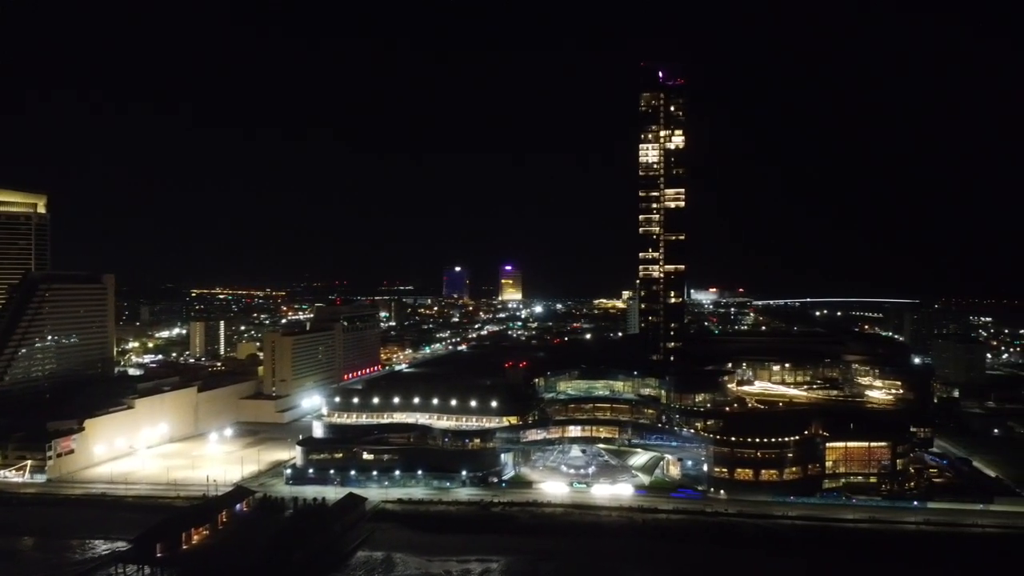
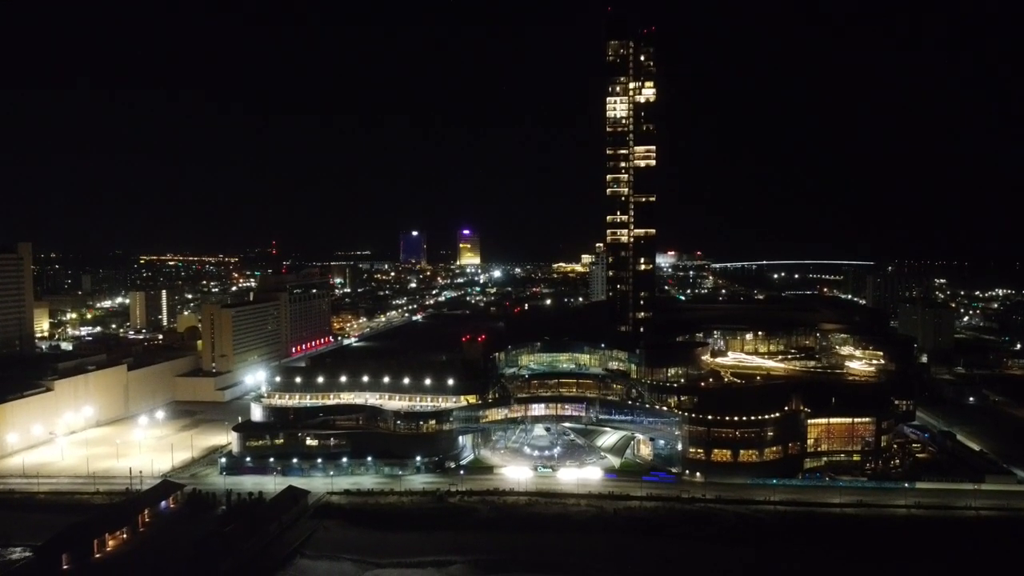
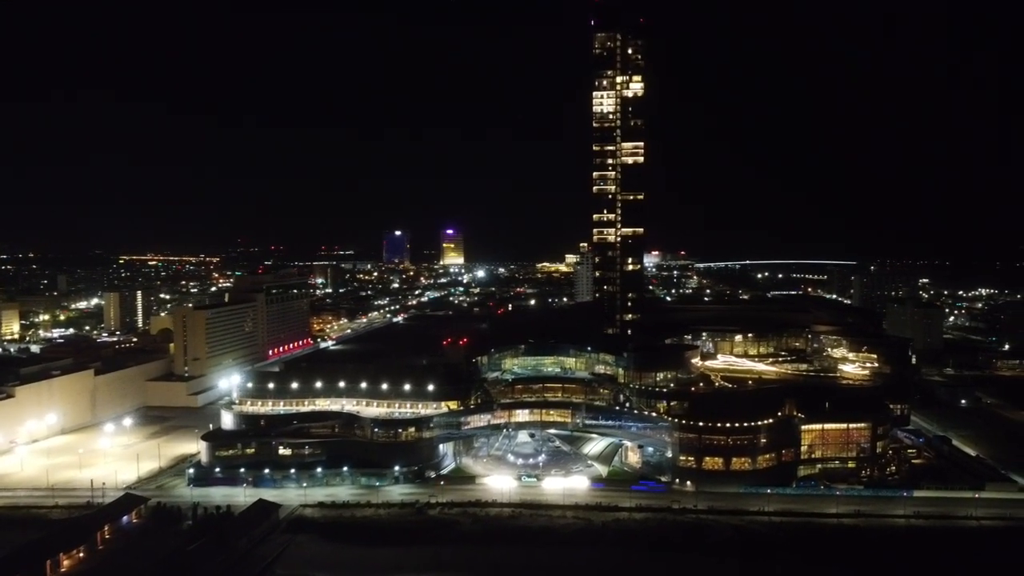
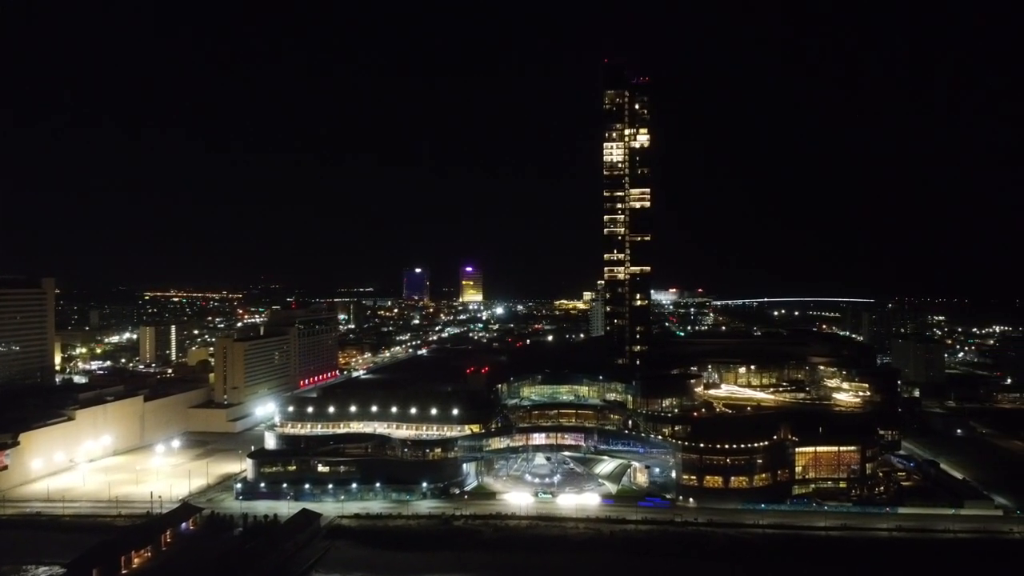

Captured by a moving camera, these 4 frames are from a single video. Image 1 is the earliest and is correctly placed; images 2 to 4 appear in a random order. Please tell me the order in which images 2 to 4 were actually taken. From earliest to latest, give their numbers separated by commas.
4, 2, 3
